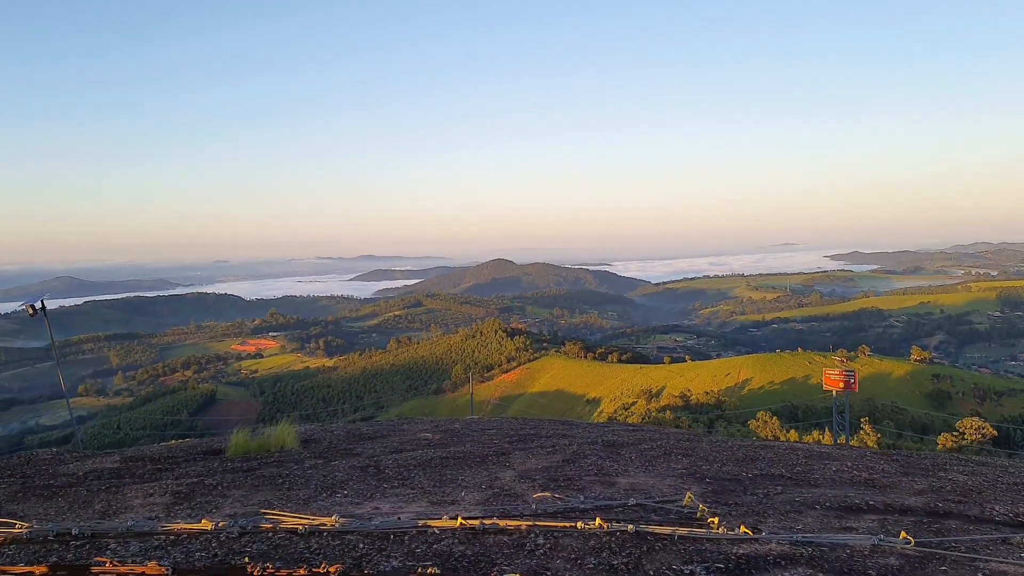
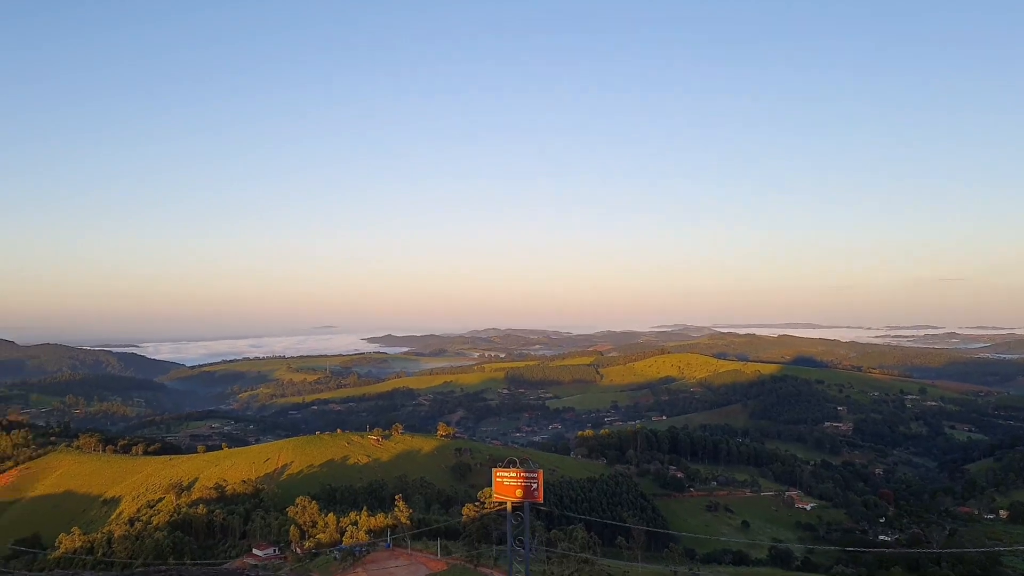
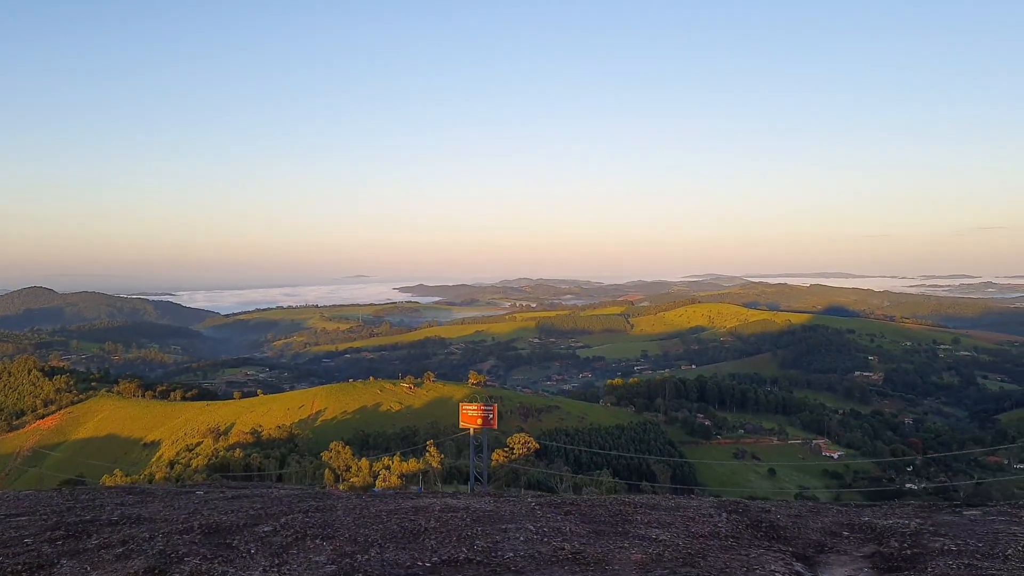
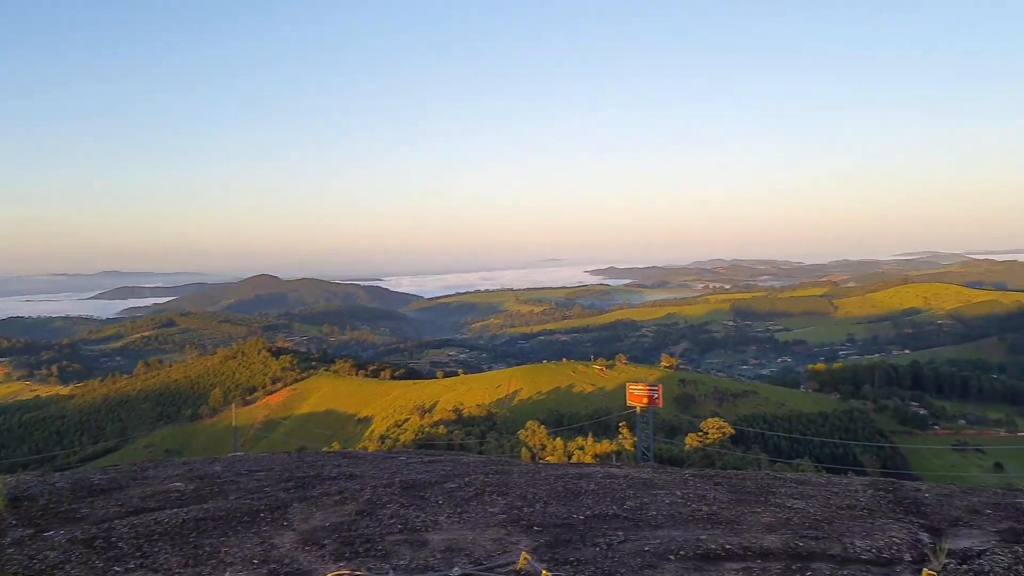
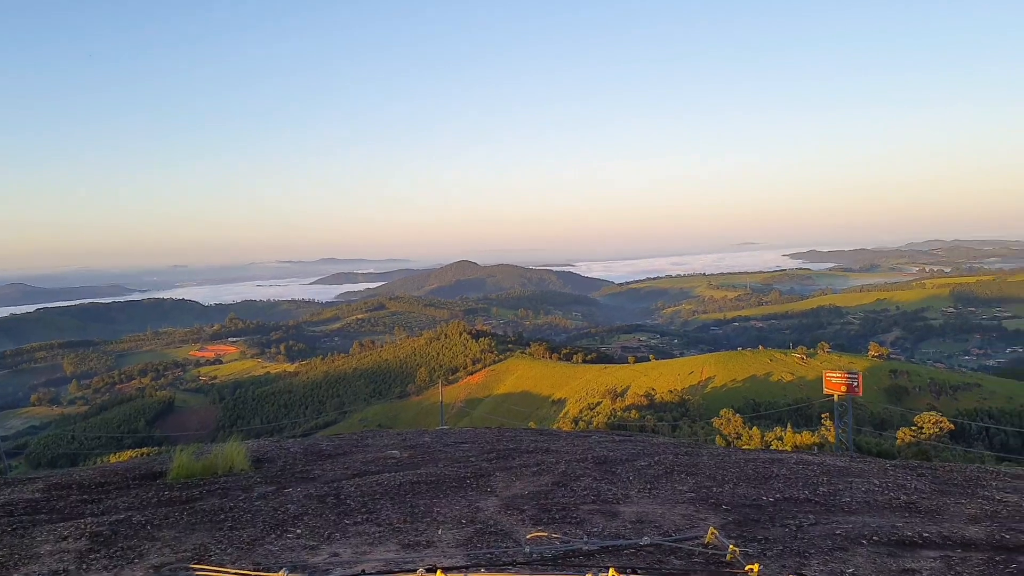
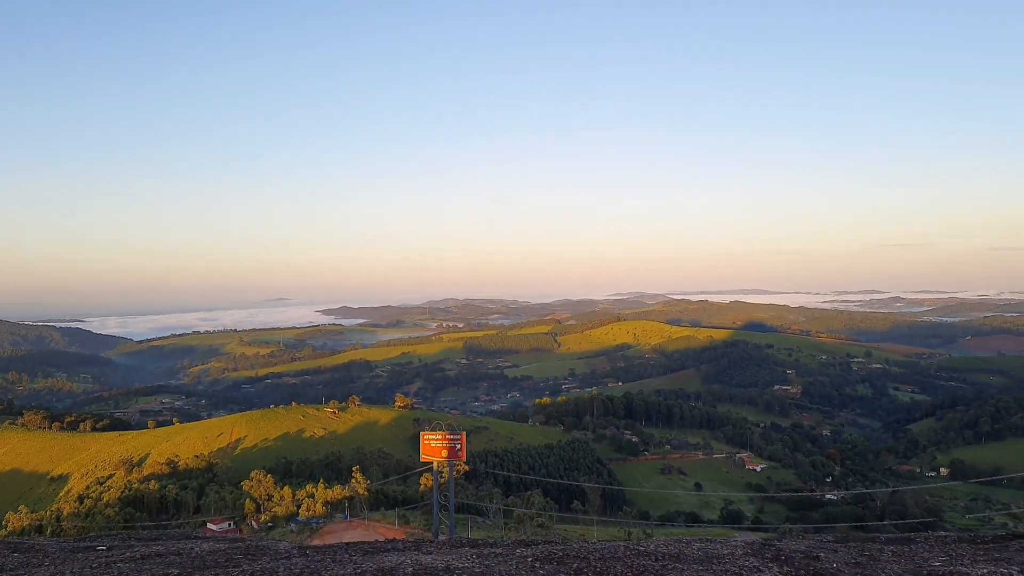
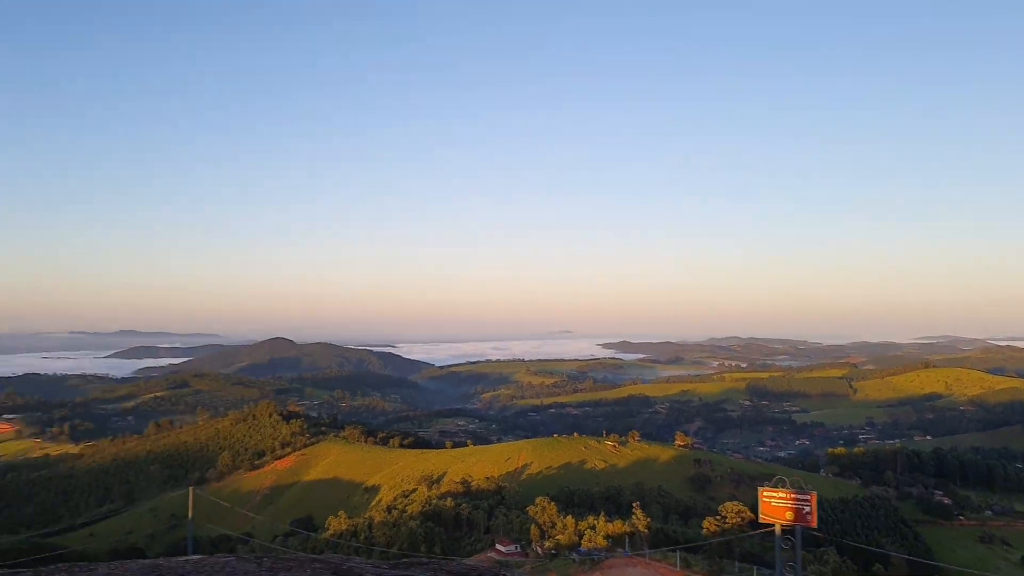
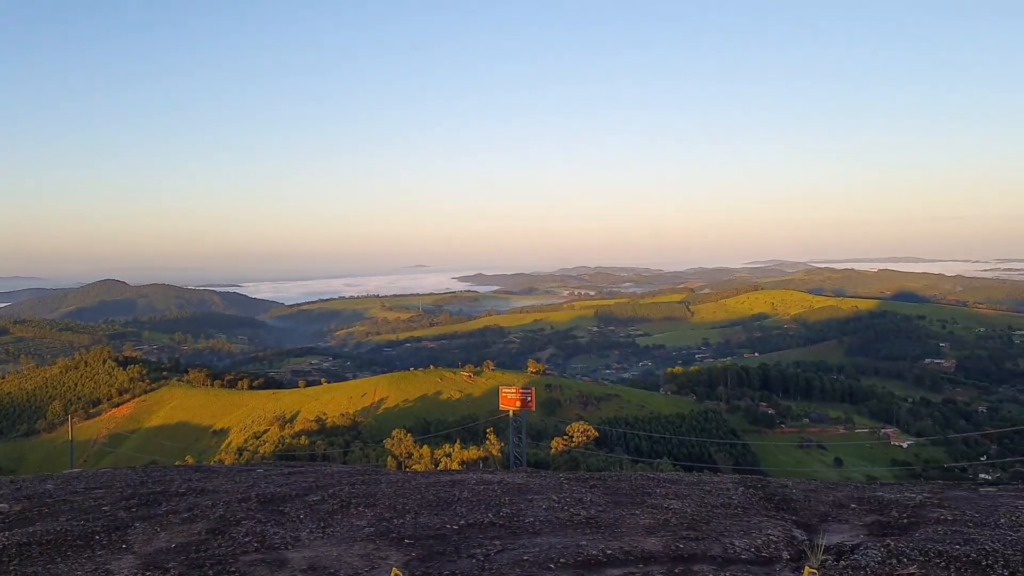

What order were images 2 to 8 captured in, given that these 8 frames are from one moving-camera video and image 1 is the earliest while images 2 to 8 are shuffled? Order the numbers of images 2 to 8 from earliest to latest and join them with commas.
5, 4, 8, 3, 6, 2, 7
